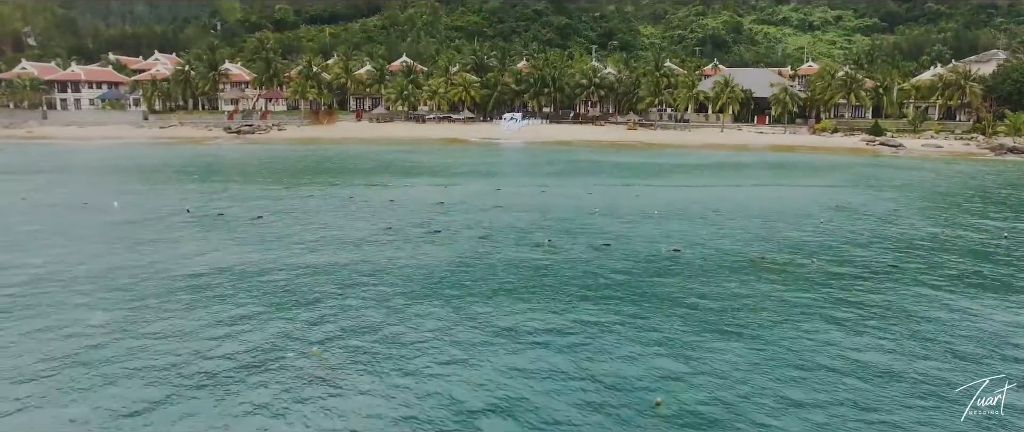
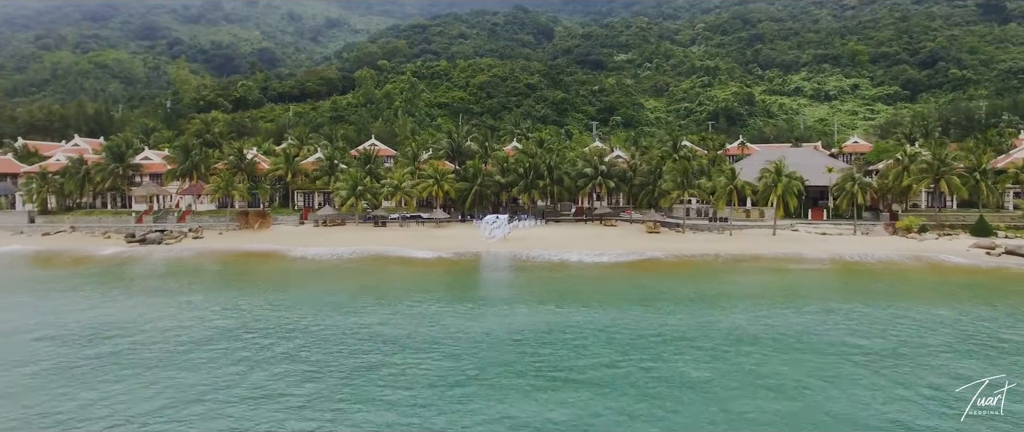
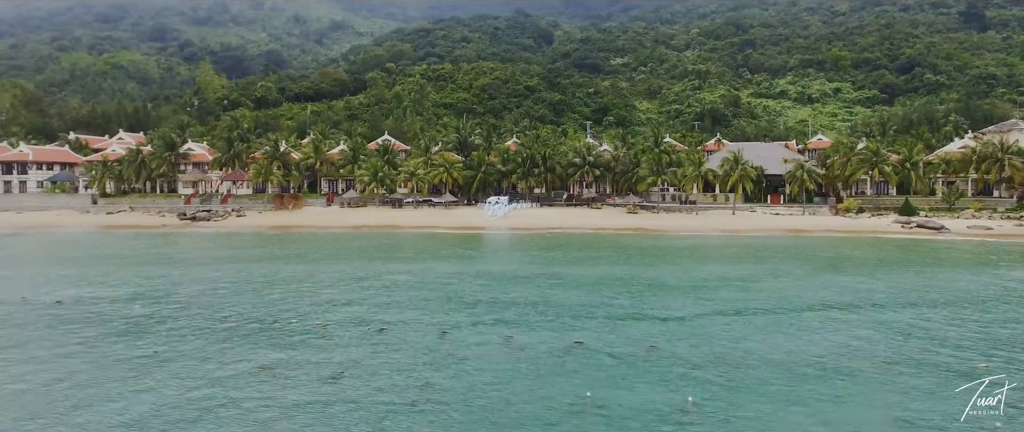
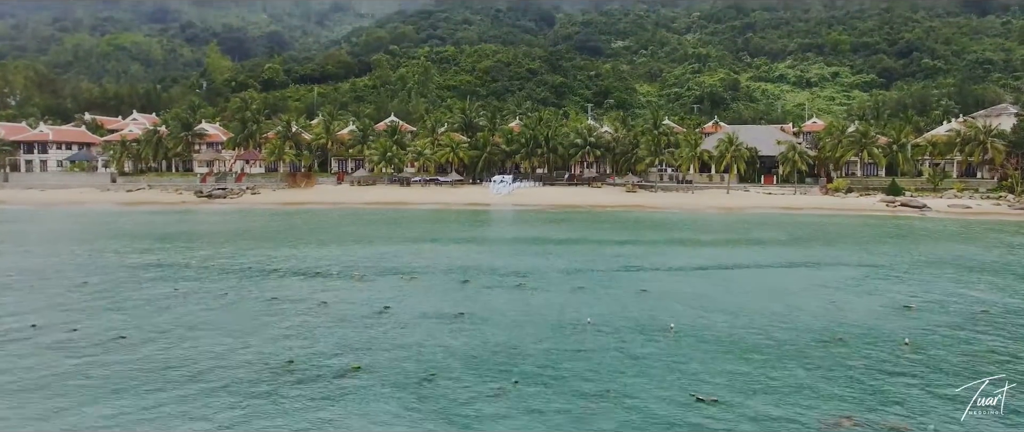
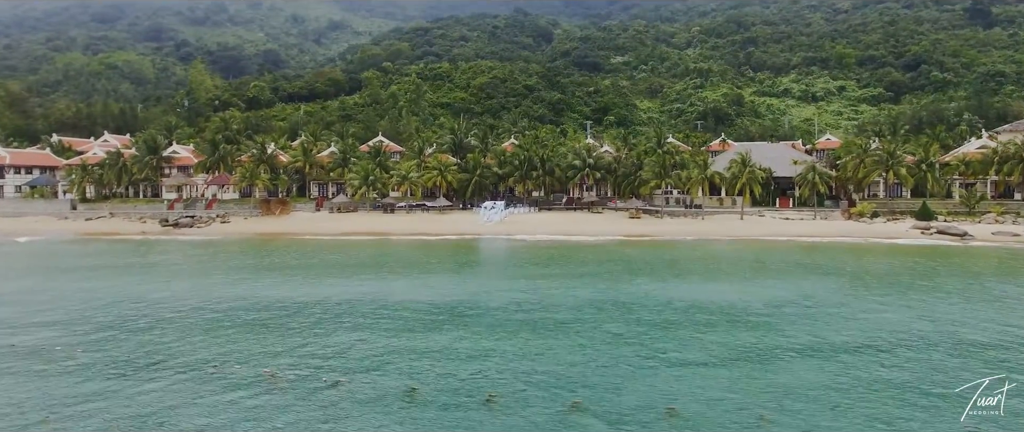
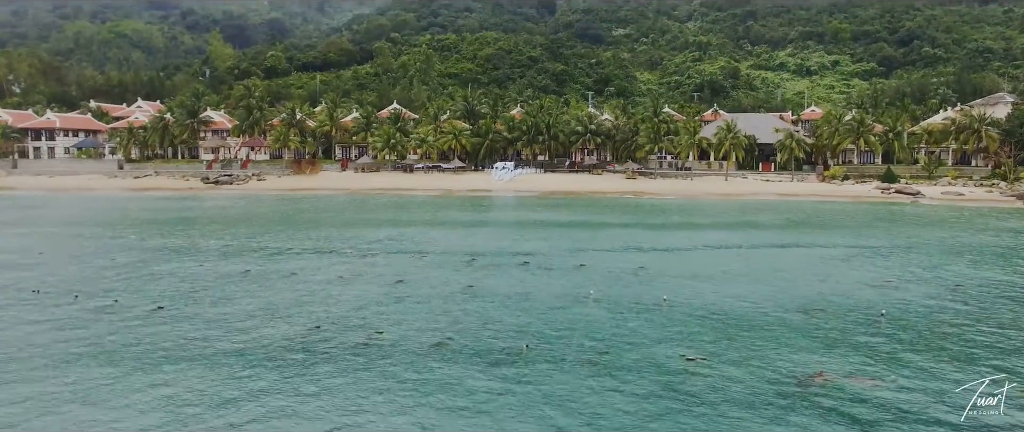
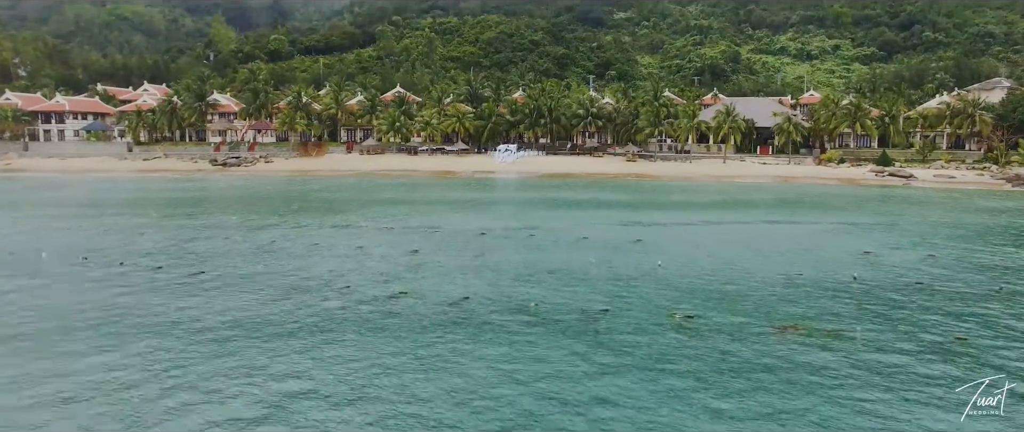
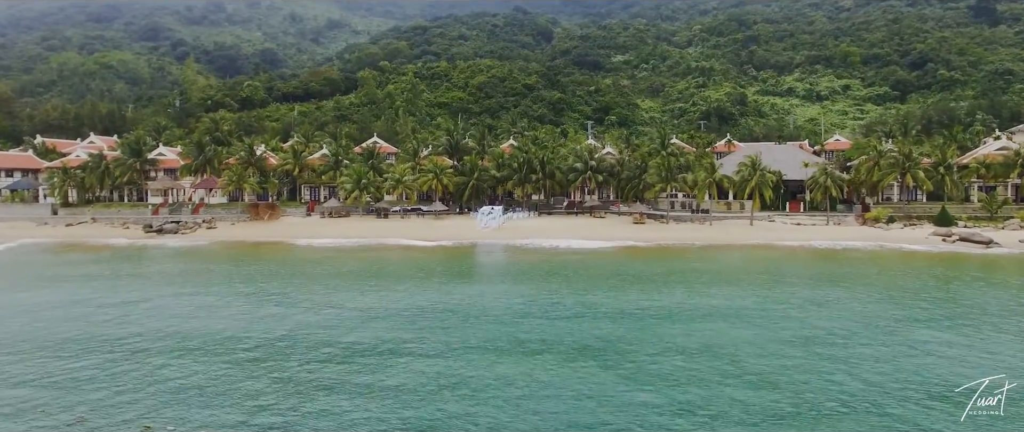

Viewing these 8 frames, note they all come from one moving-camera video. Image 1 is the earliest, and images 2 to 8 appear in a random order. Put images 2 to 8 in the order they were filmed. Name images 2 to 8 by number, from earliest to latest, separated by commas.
7, 6, 4, 3, 5, 8, 2
